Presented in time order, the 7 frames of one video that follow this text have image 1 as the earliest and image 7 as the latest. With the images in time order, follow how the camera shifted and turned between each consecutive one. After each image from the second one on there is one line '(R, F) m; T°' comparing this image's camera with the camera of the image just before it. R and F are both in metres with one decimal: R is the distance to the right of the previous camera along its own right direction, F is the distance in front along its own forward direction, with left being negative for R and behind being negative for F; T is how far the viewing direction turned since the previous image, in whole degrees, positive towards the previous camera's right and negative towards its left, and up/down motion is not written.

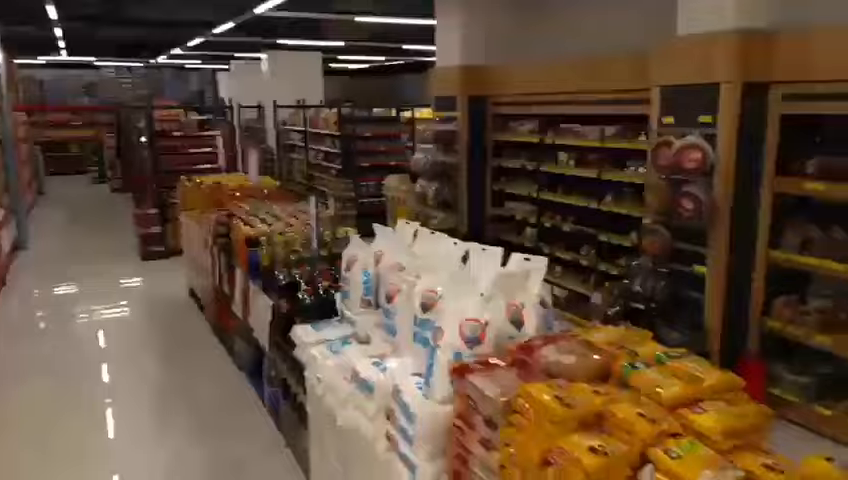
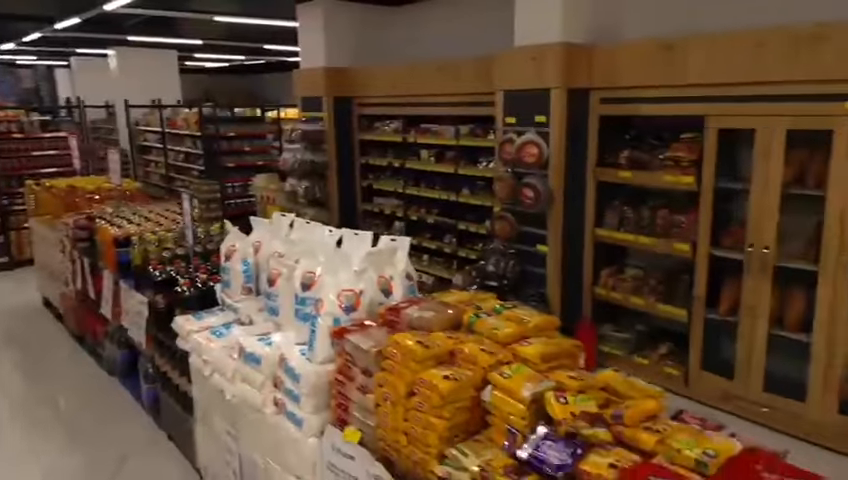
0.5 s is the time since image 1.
(0.0, -0.3) m; +12°
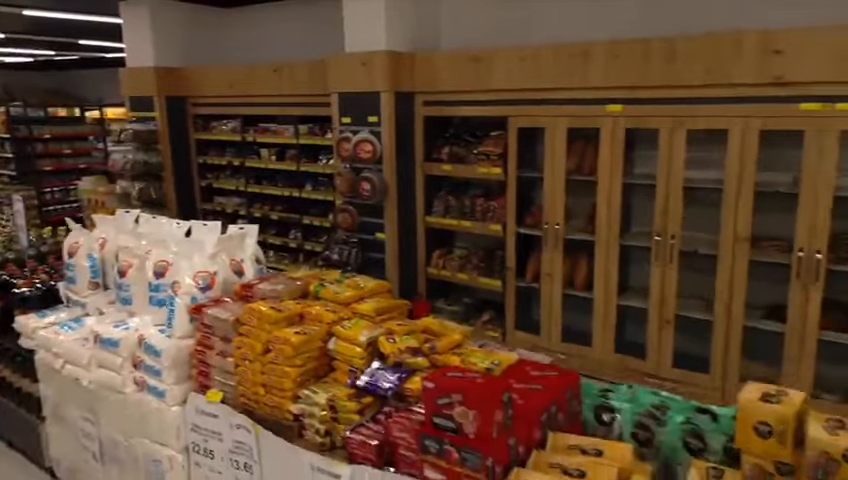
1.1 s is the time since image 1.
(0.0, -0.4) m; +15°
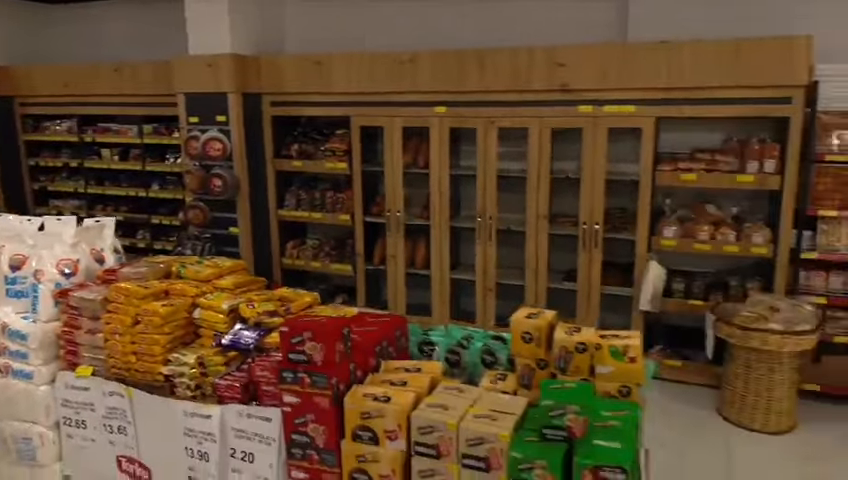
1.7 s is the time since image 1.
(0.0, -0.5) m; +14°
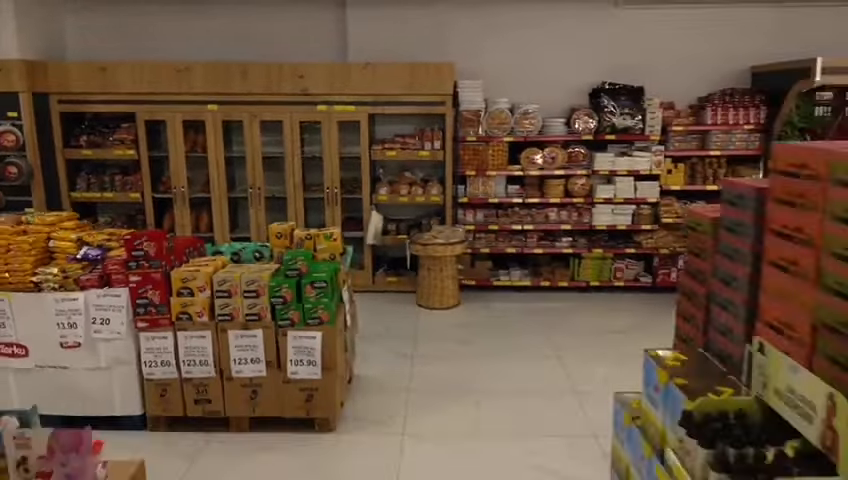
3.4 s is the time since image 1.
(-0.1, -1.7) m; +21°
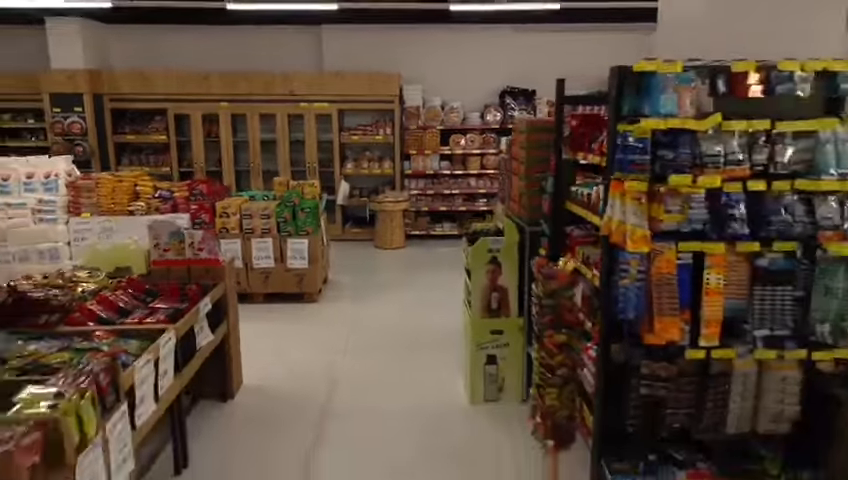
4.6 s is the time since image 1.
(+0.3, -2.2) m; +2°
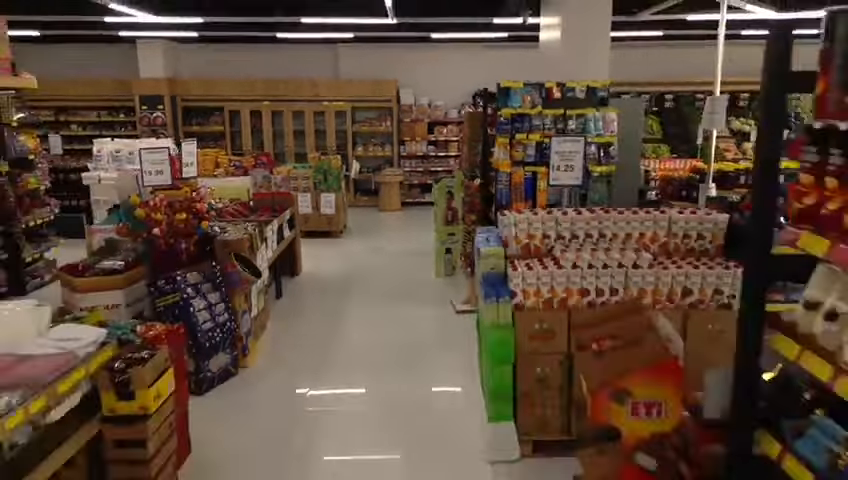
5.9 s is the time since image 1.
(+0.2, -2.7) m; 0°
